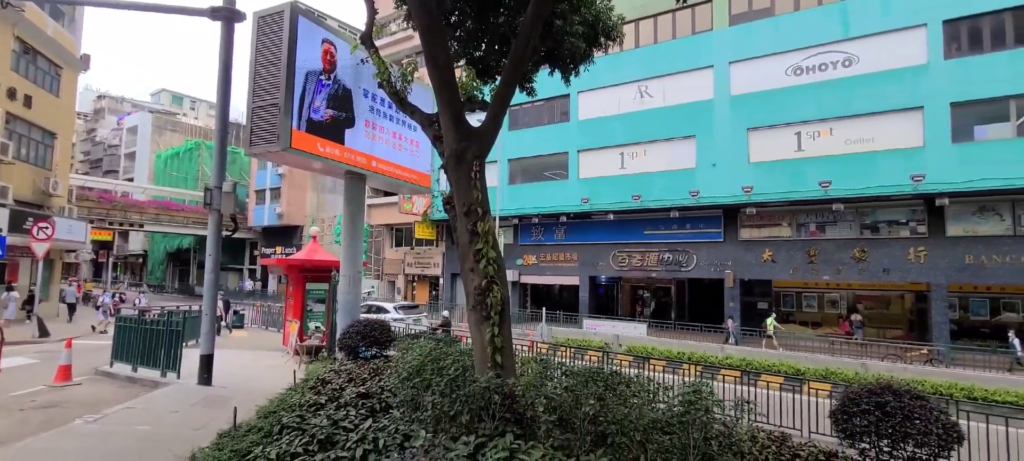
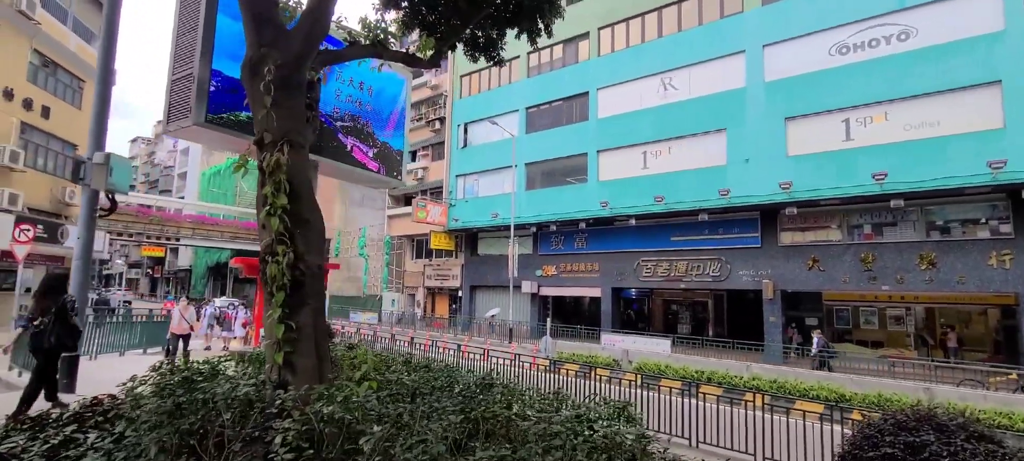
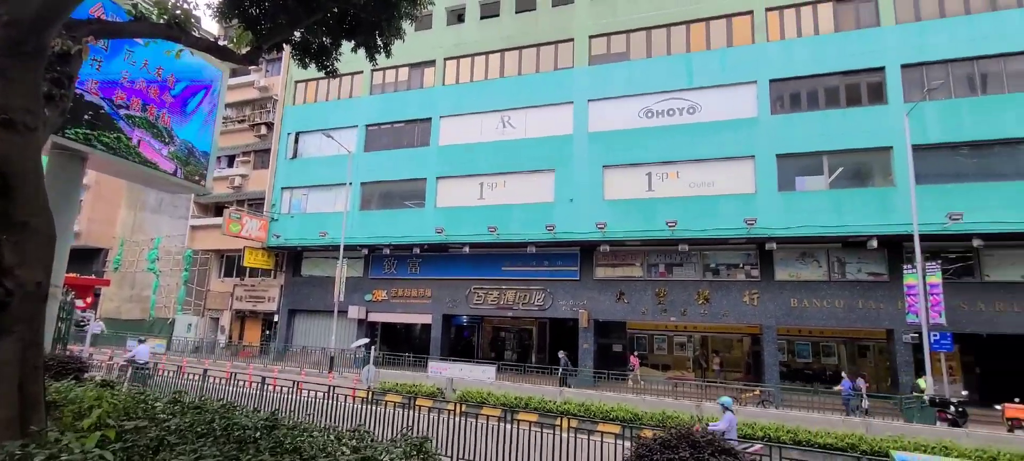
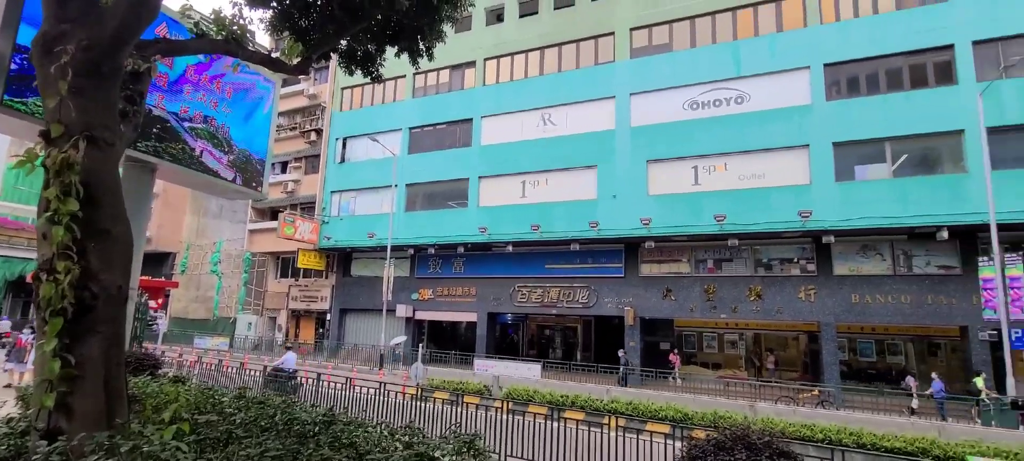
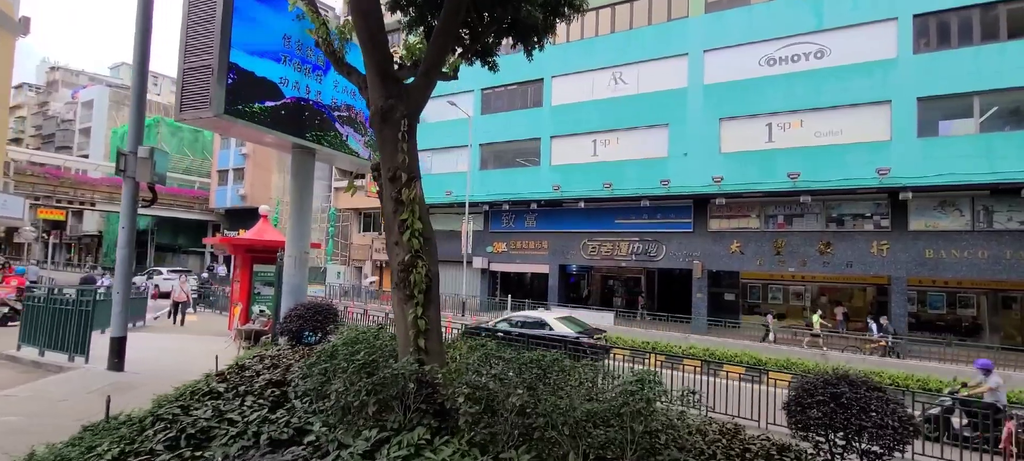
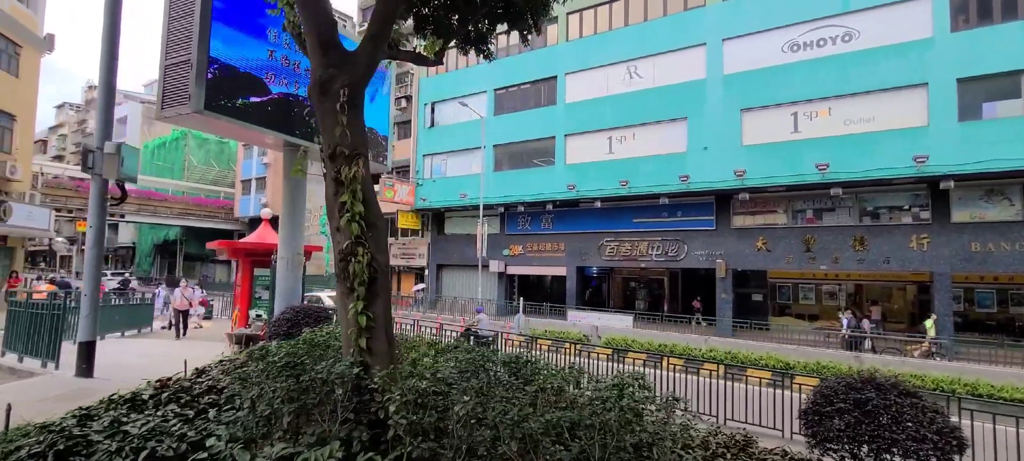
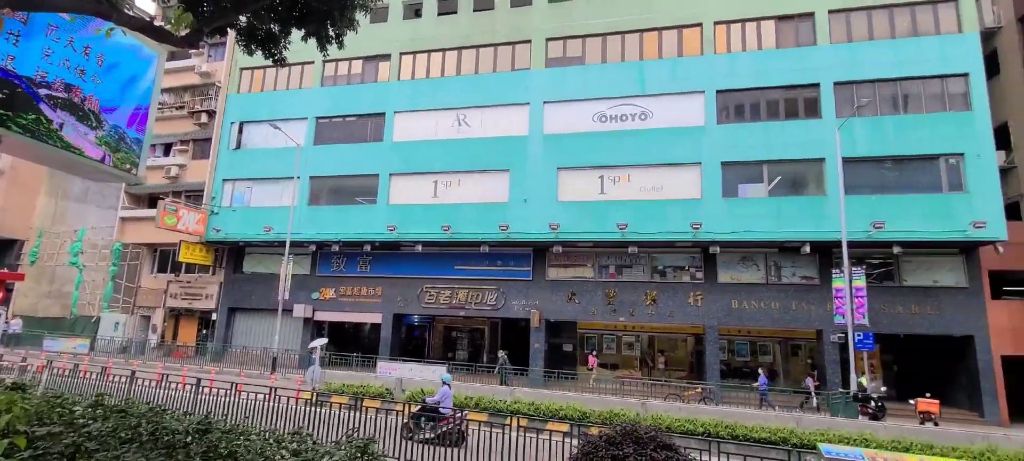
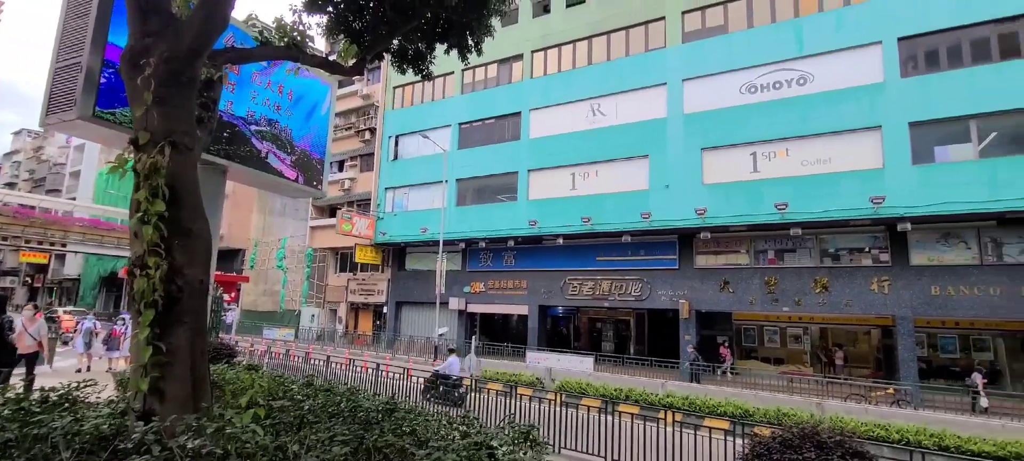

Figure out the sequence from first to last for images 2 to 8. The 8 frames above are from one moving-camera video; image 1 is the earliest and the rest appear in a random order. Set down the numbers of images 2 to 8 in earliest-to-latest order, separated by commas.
5, 6, 2, 8, 4, 3, 7
